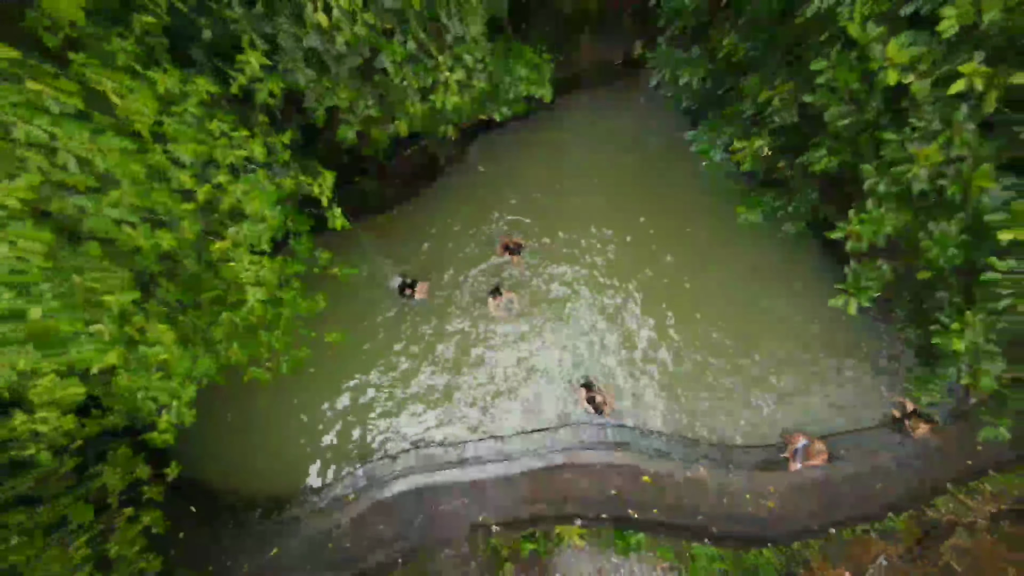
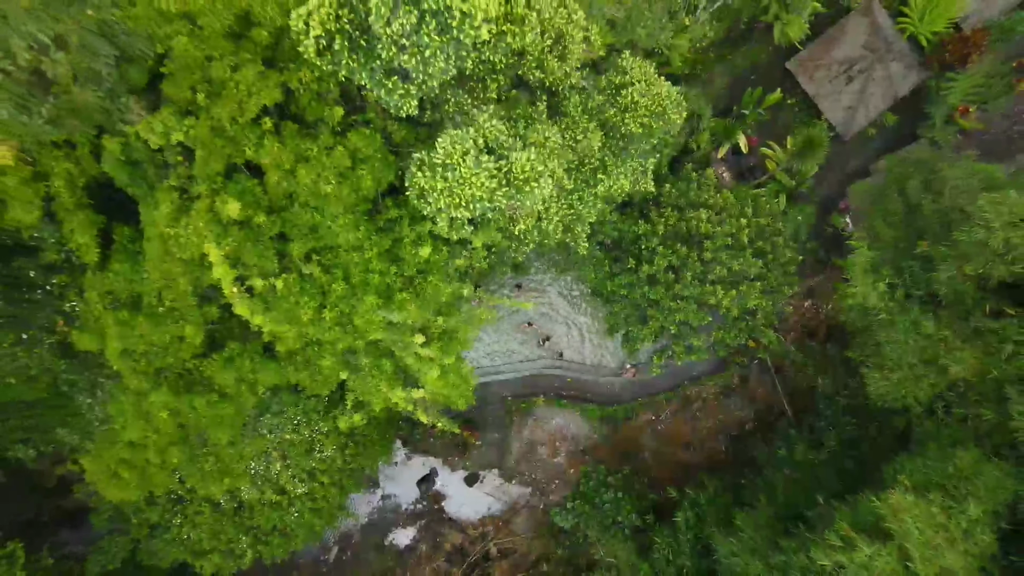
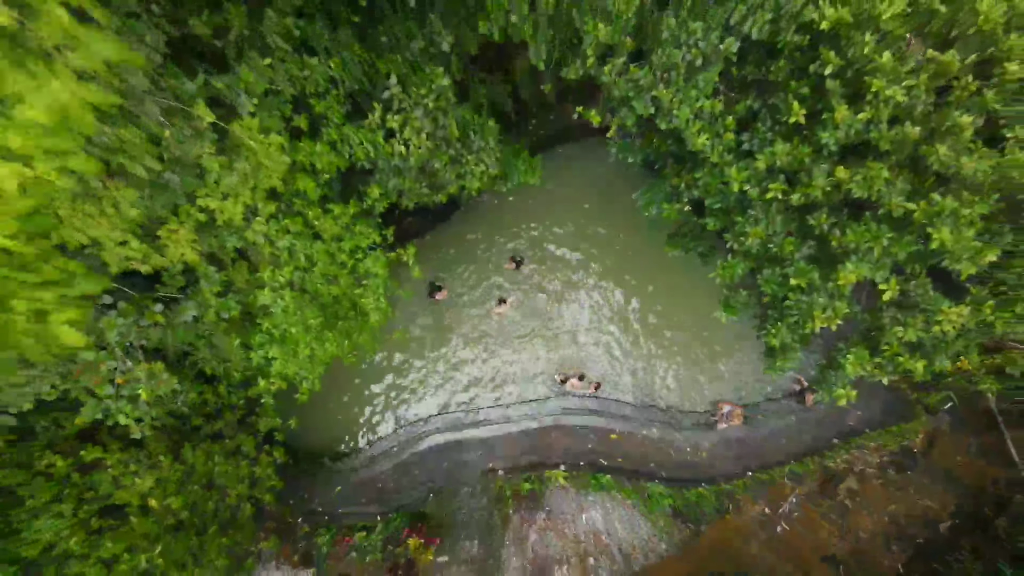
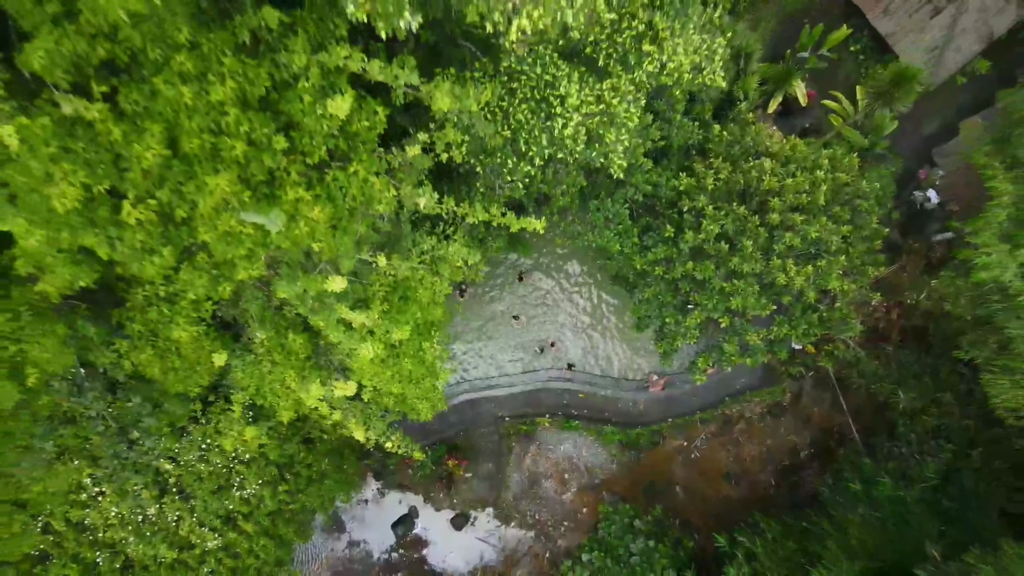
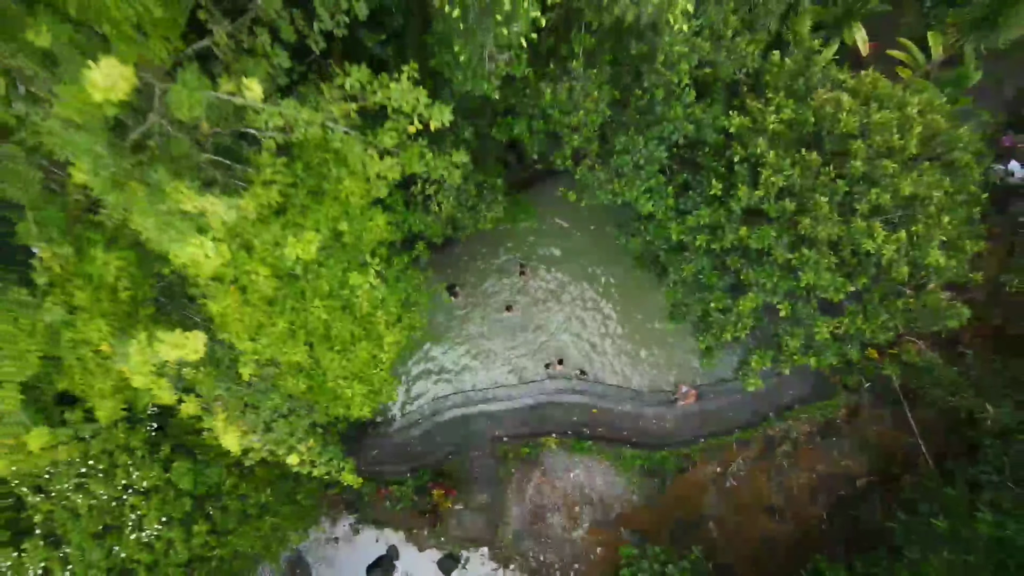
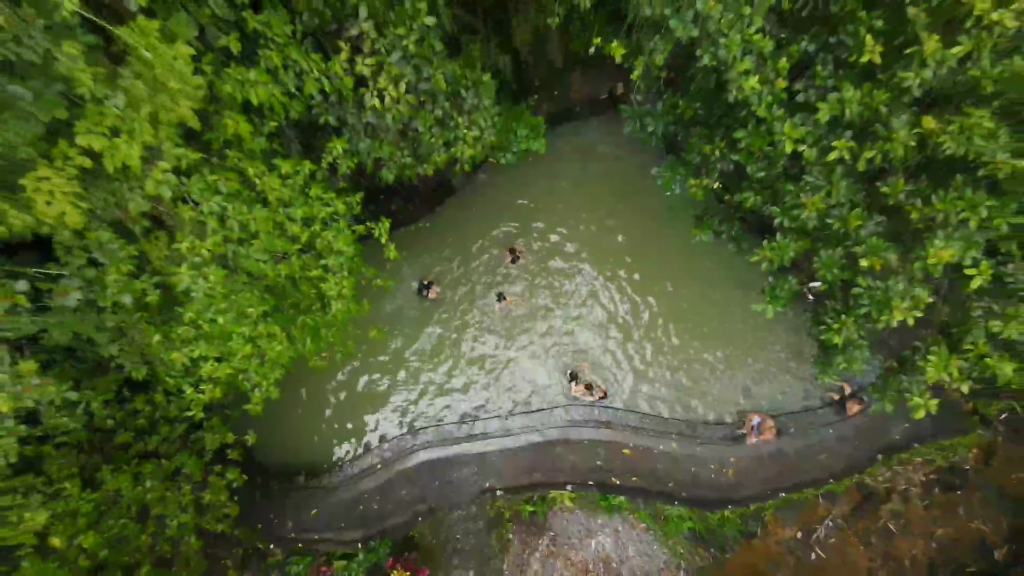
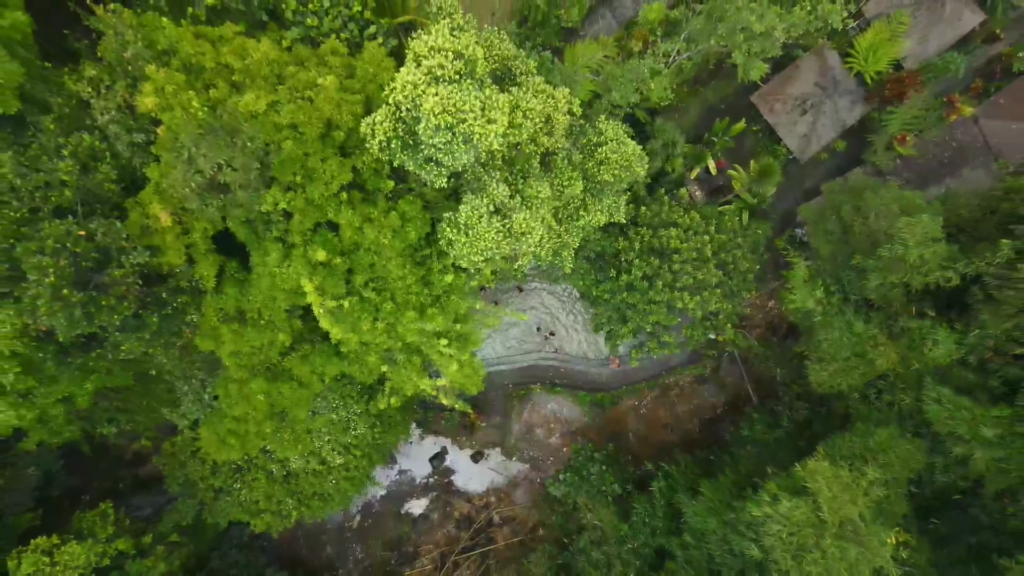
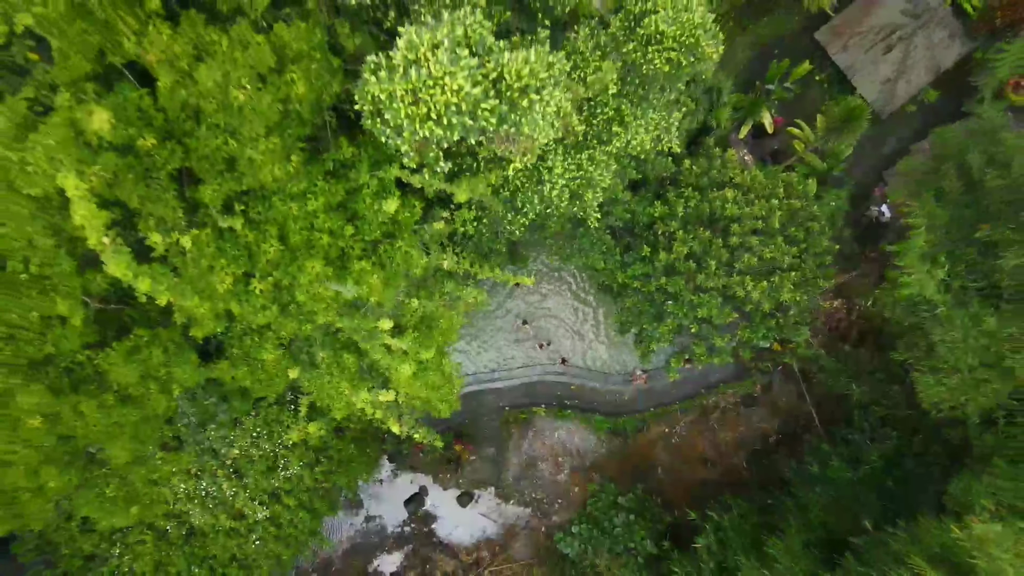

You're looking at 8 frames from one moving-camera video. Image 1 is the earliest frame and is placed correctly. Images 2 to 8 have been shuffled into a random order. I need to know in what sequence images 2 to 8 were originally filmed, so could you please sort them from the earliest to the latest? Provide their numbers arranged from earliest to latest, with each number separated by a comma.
6, 3, 5, 4, 8, 2, 7
